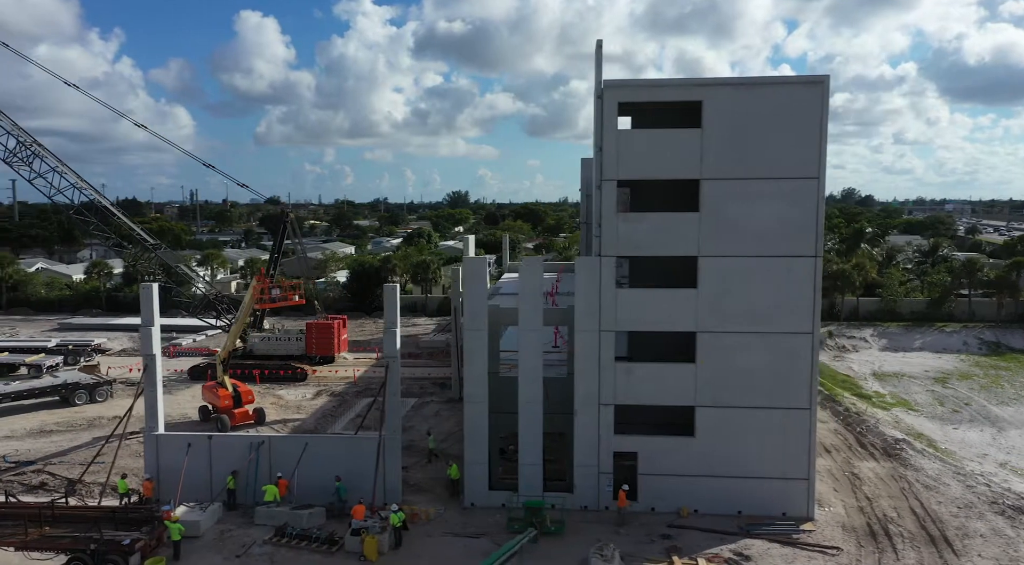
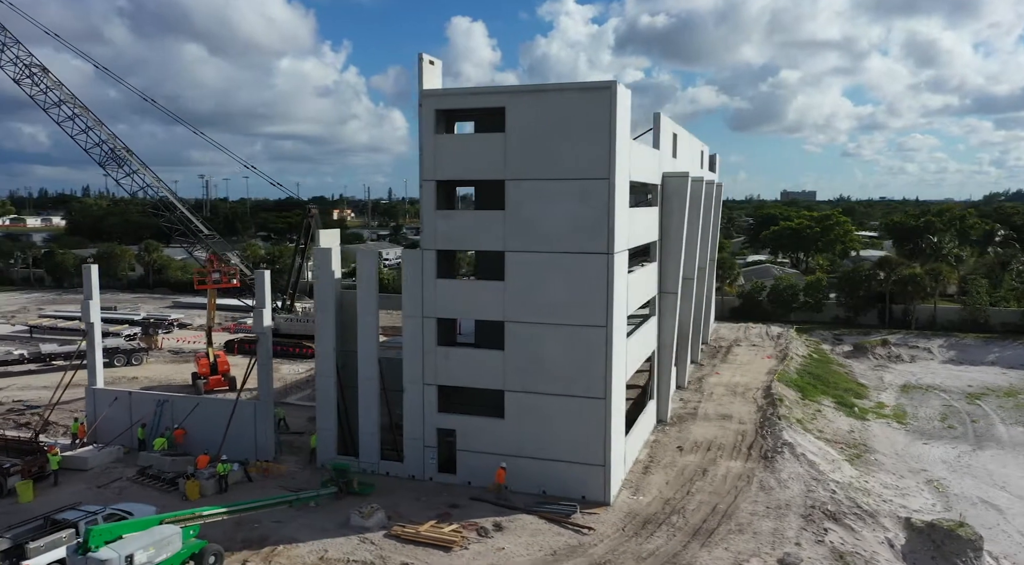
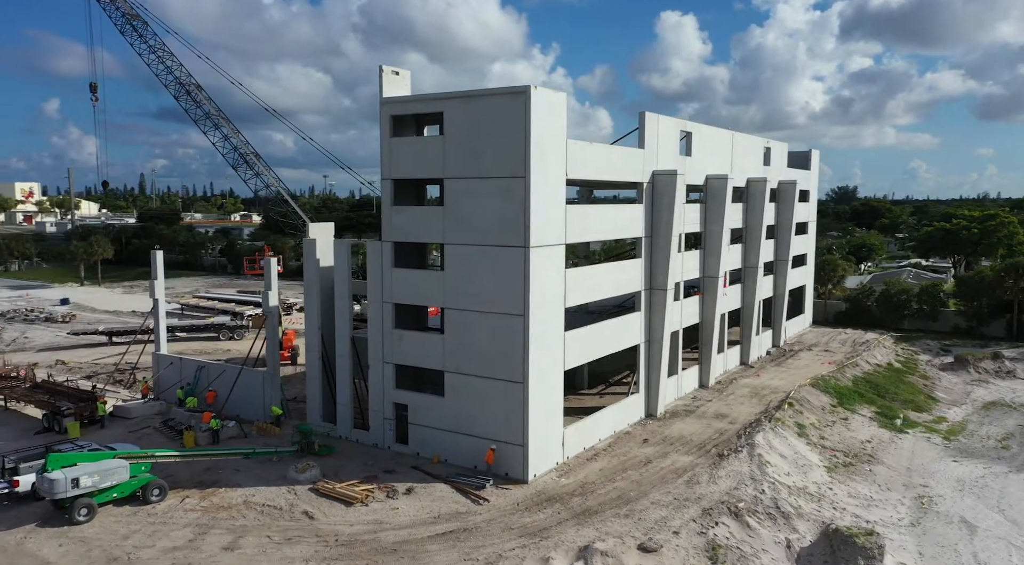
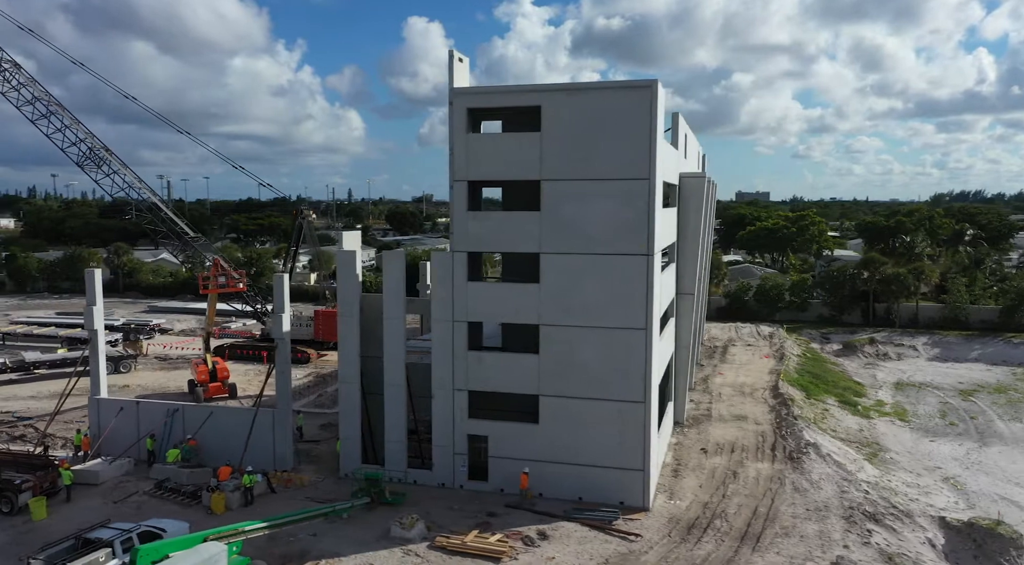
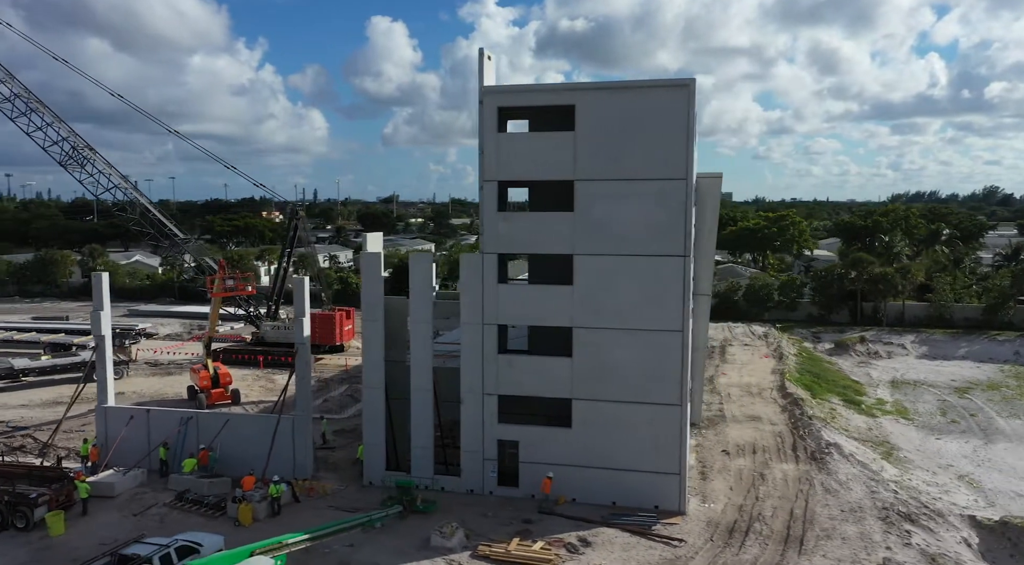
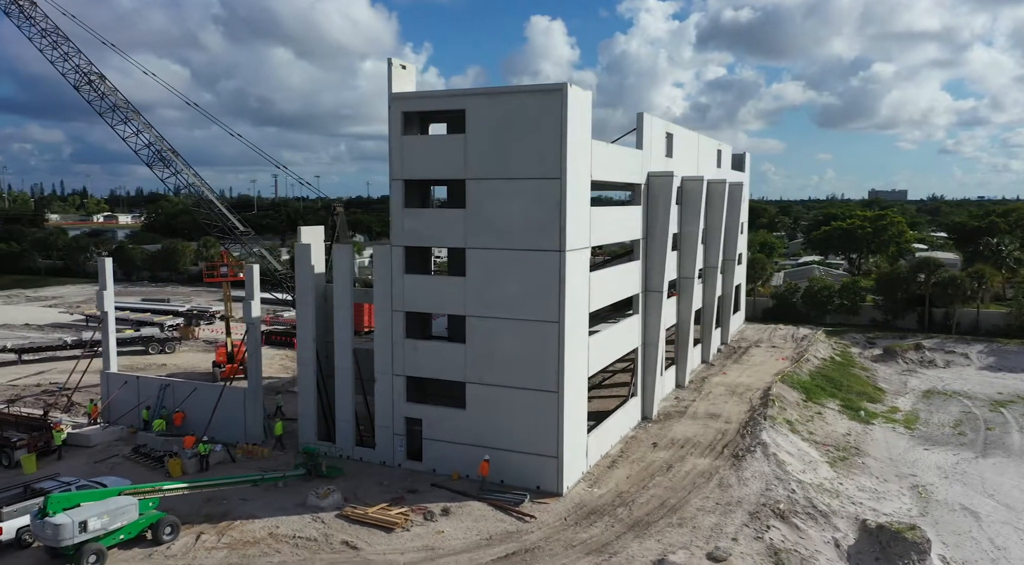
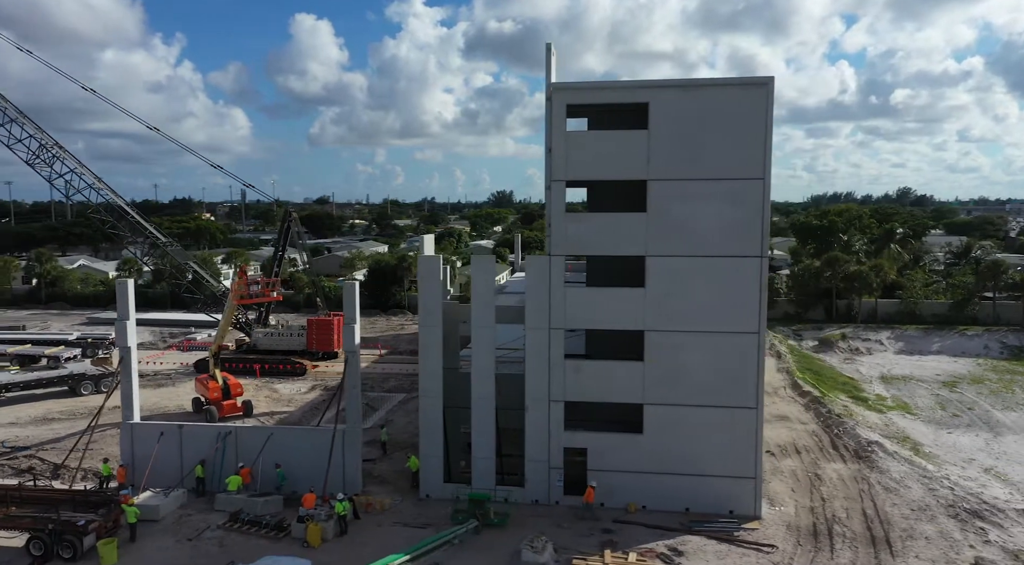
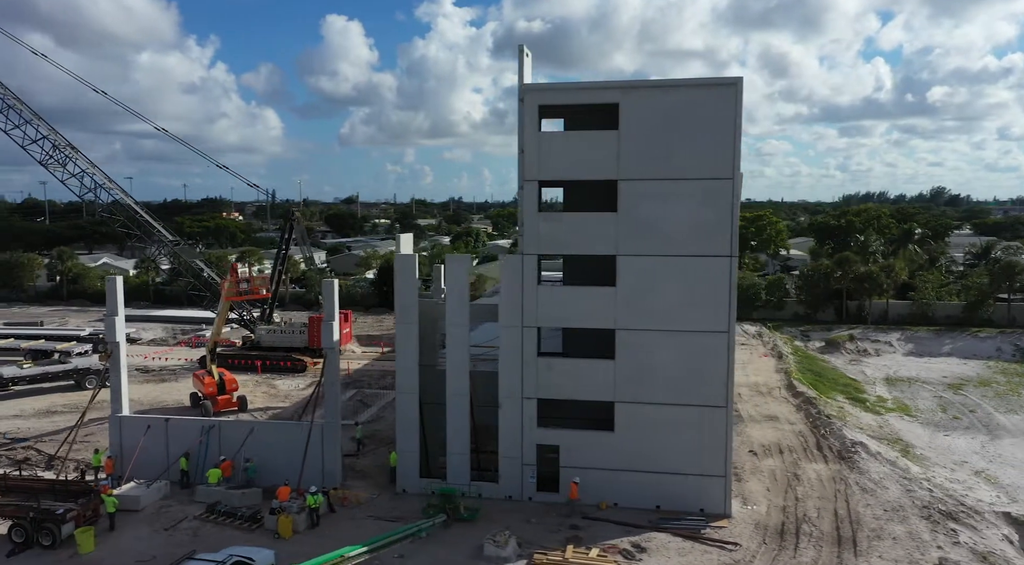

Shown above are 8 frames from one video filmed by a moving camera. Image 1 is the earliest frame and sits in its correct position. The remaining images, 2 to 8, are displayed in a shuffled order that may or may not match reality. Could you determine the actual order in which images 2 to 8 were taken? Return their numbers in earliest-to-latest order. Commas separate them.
7, 8, 5, 4, 2, 6, 3
